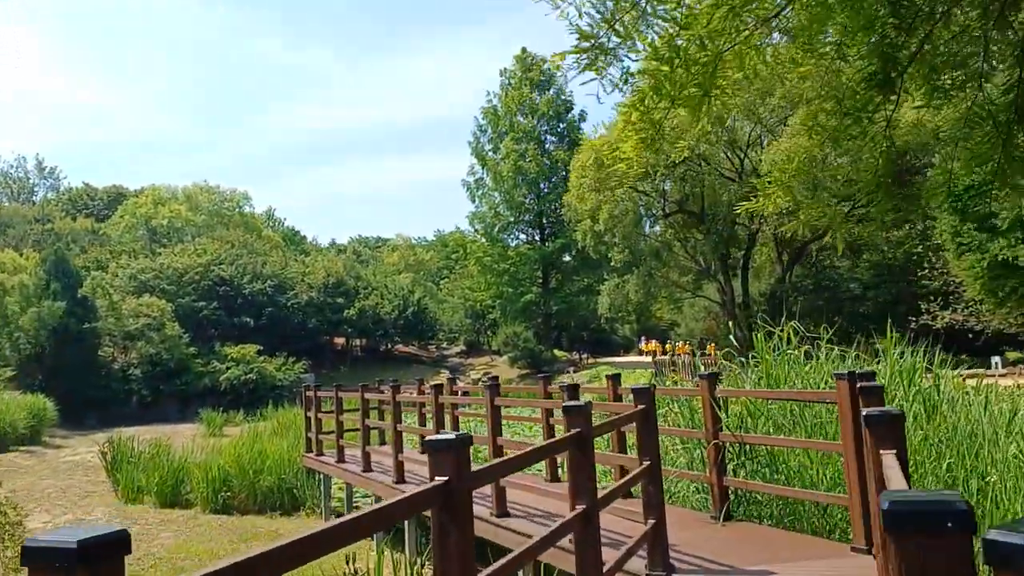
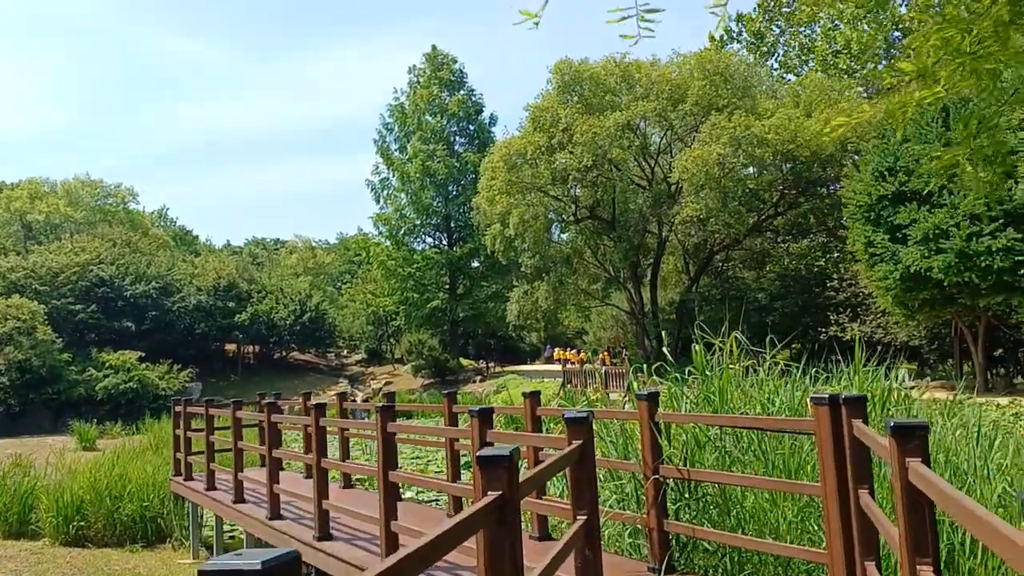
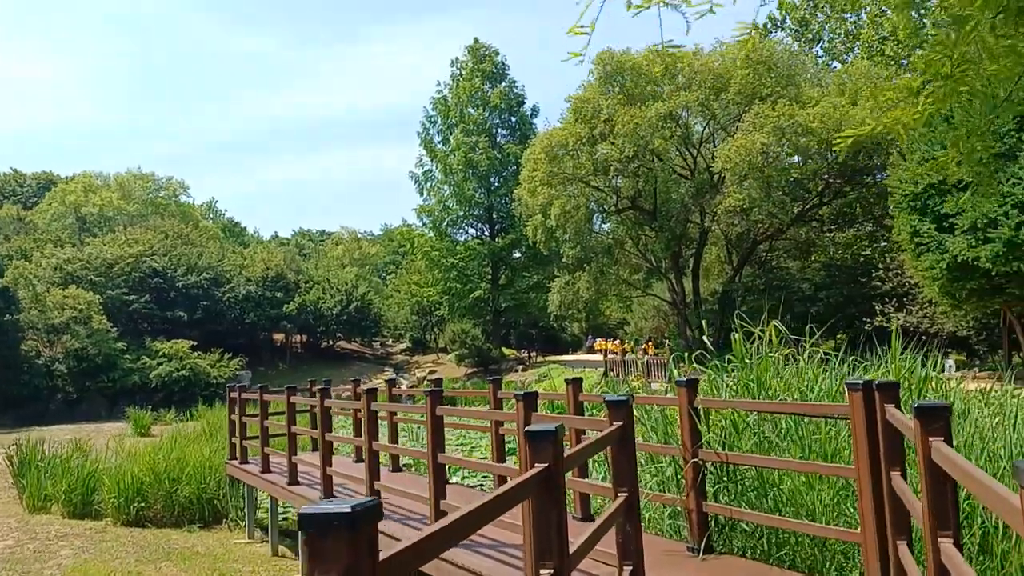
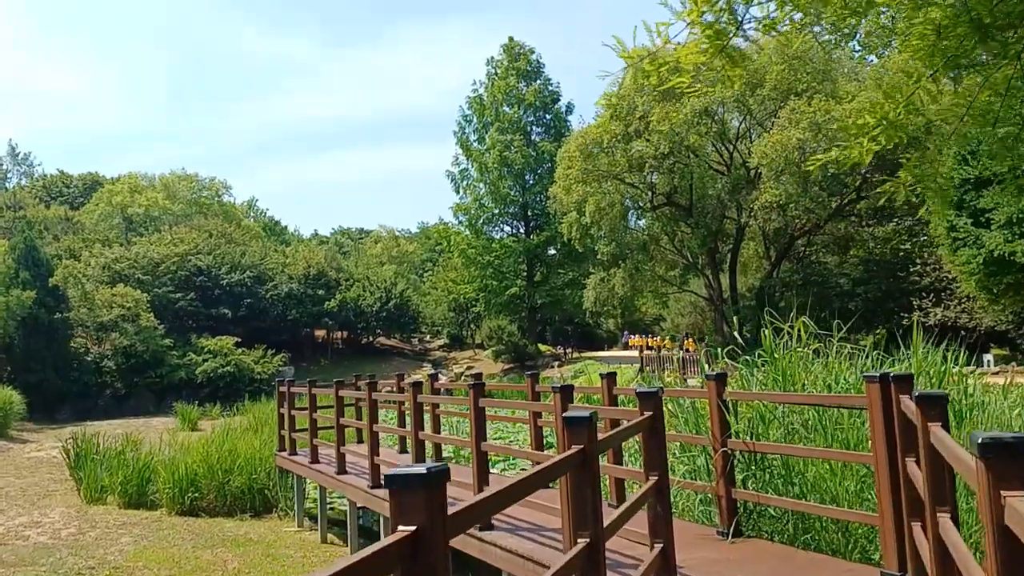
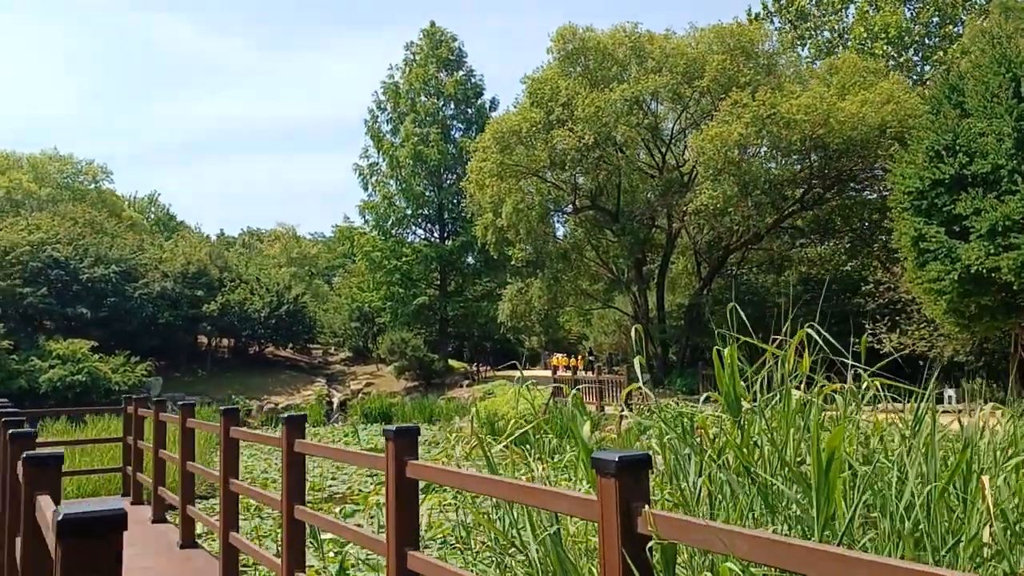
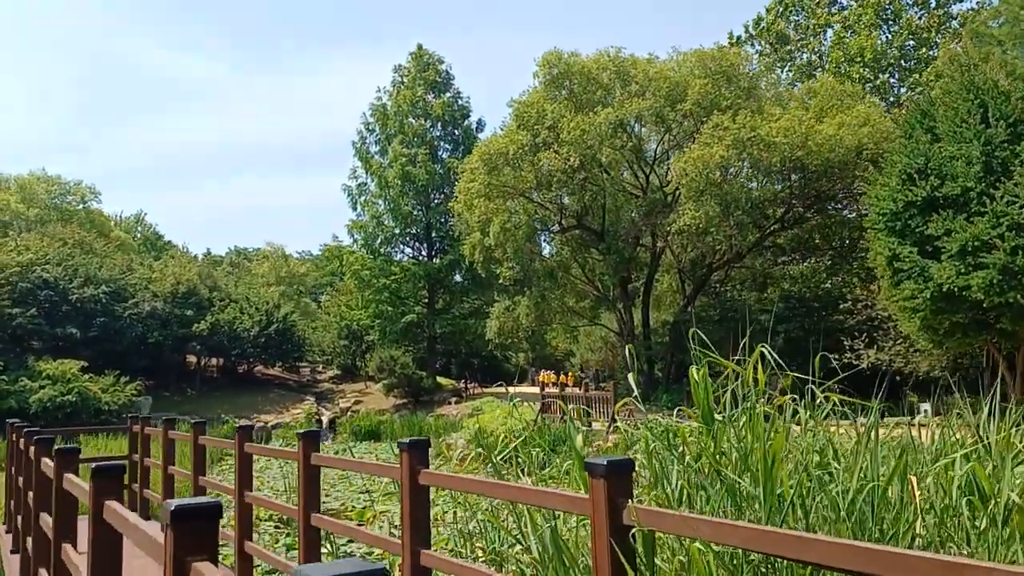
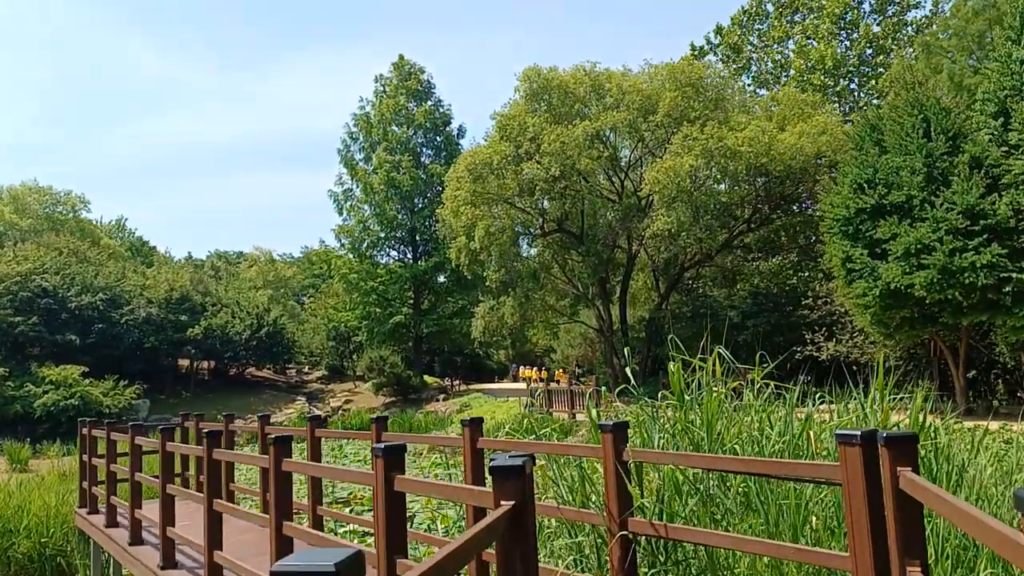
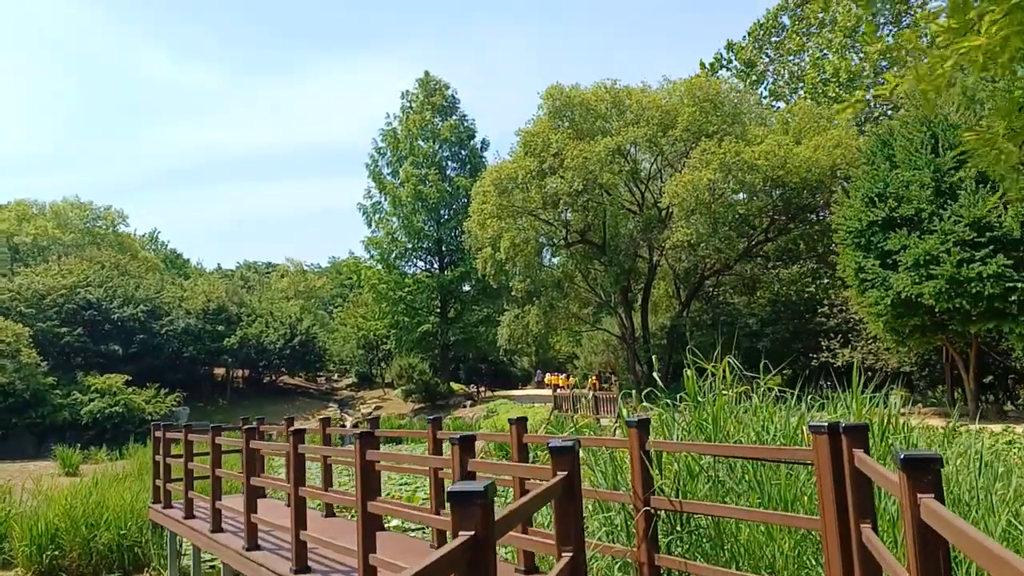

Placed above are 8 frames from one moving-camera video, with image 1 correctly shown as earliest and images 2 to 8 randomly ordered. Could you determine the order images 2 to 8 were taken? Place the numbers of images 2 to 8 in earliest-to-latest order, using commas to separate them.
4, 3, 2, 8, 7, 6, 5
